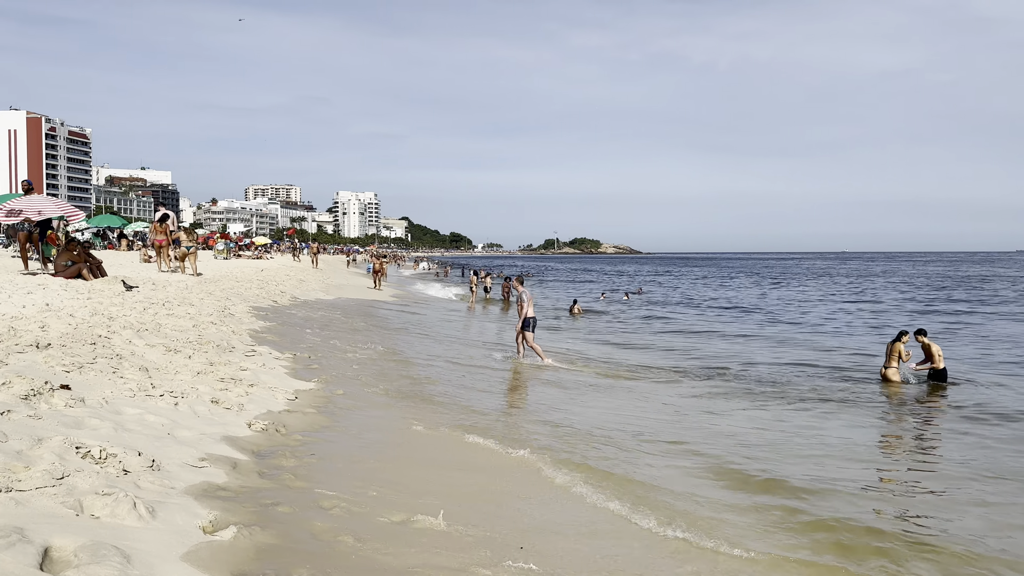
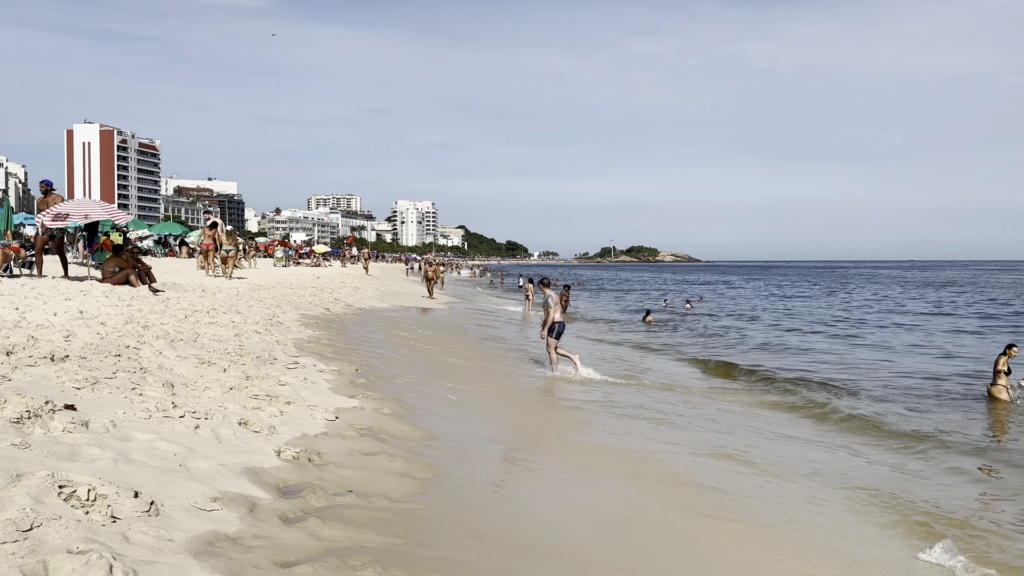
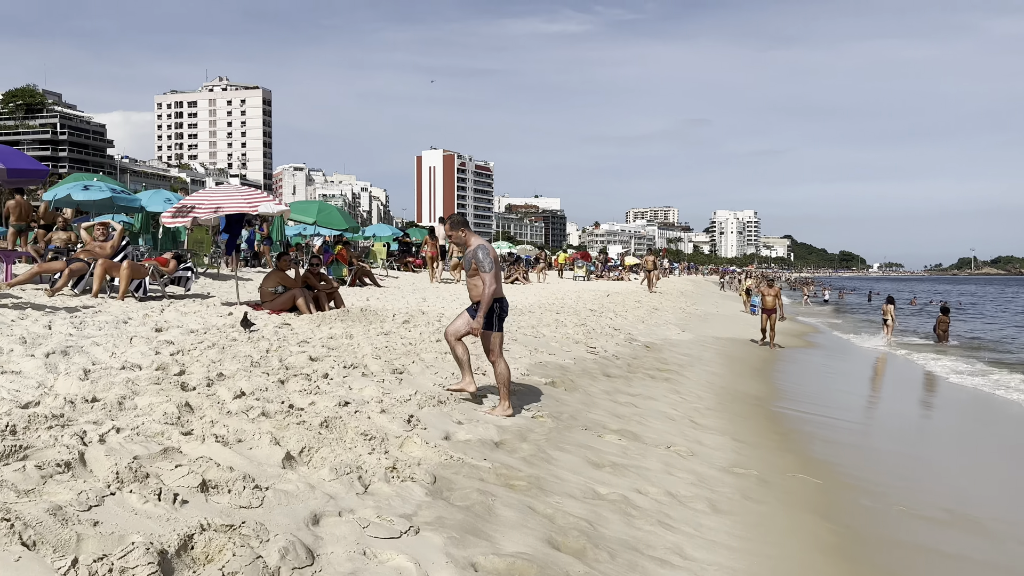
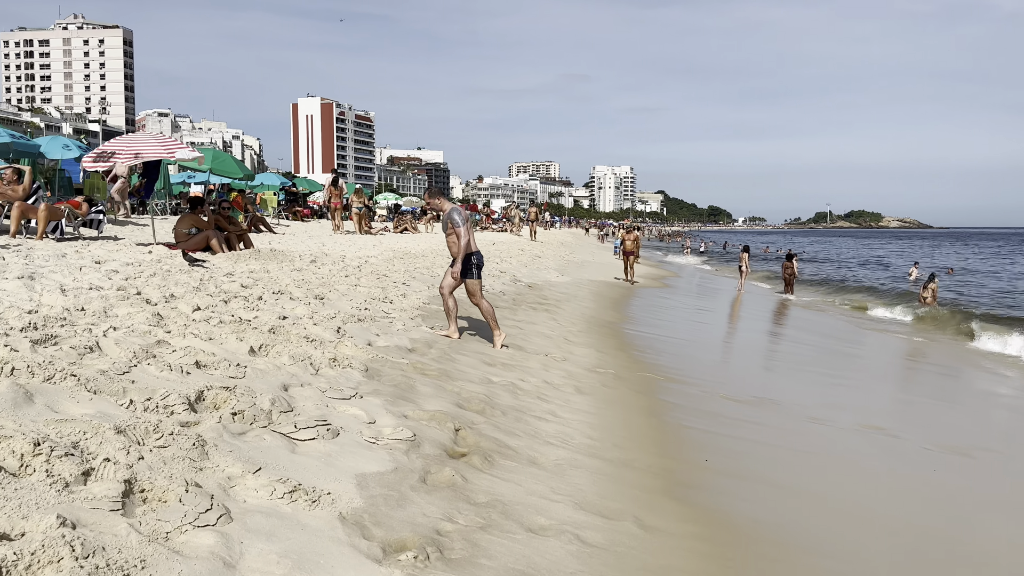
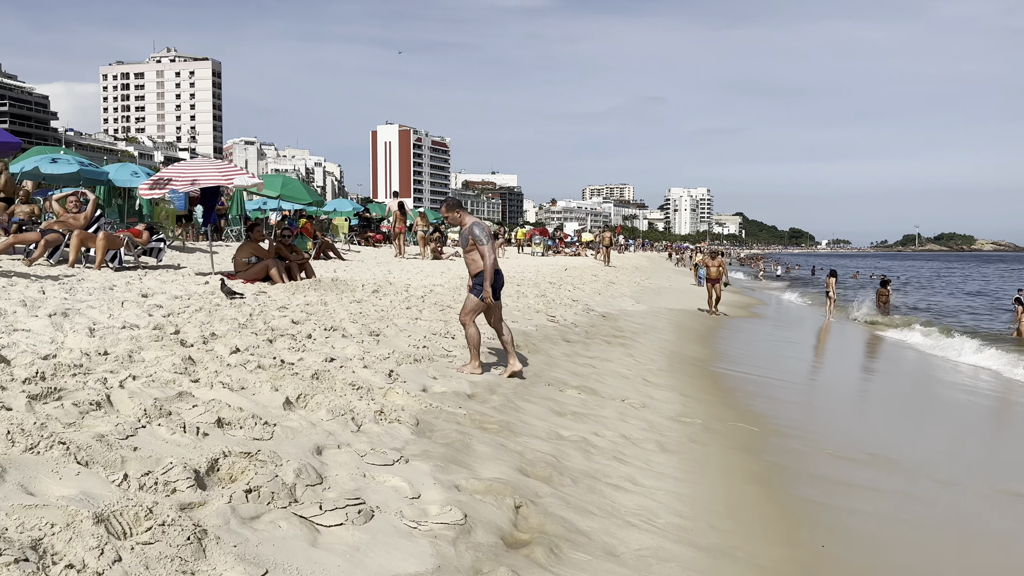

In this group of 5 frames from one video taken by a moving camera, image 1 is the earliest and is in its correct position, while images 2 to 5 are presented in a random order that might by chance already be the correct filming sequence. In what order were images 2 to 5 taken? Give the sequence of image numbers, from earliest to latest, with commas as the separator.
2, 4, 5, 3
